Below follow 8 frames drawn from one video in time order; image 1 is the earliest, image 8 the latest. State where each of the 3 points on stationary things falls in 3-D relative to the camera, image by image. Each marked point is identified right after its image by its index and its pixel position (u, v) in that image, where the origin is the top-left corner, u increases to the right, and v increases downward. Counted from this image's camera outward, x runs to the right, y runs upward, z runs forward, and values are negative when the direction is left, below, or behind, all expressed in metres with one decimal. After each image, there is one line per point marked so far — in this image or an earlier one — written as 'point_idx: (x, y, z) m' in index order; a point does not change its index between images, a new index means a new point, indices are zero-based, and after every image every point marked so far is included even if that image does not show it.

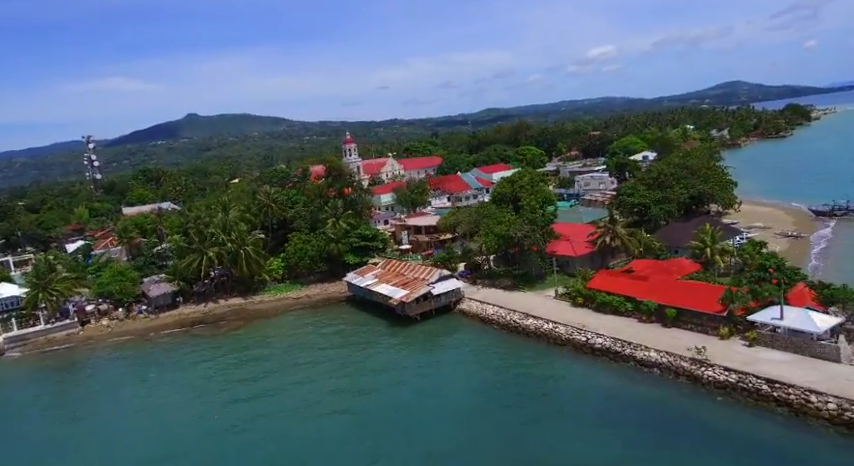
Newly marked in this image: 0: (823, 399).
0: (+14.0, -5.9, +18.8) m
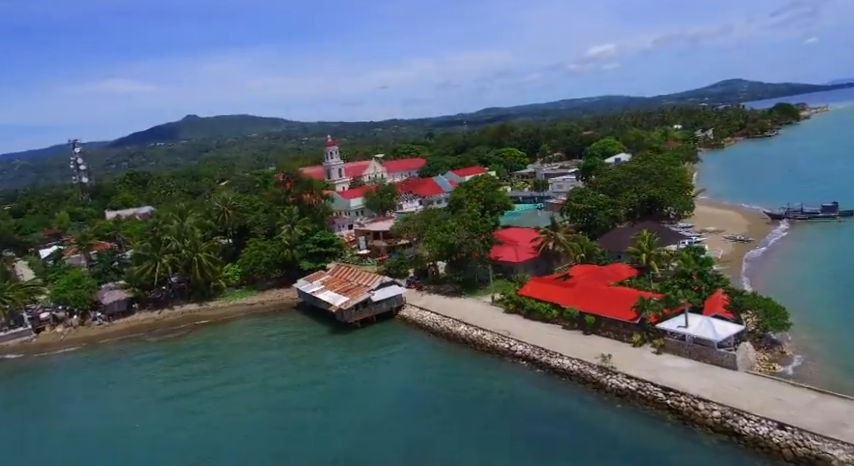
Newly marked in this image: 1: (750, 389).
0: (+10.2, -6.3, +19.2) m
1: (+12.0, -5.8, +19.7) m
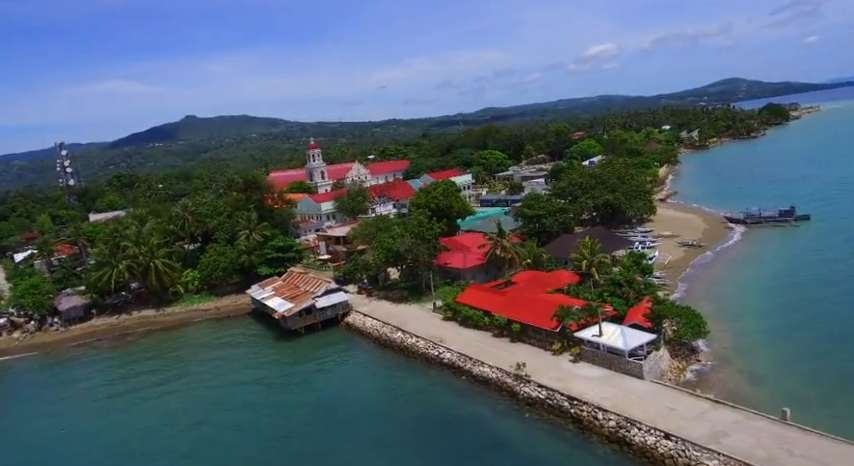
0: (+6.6, -6.8, +19.5) m
1: (+8.3, -6.3, +20.0) m
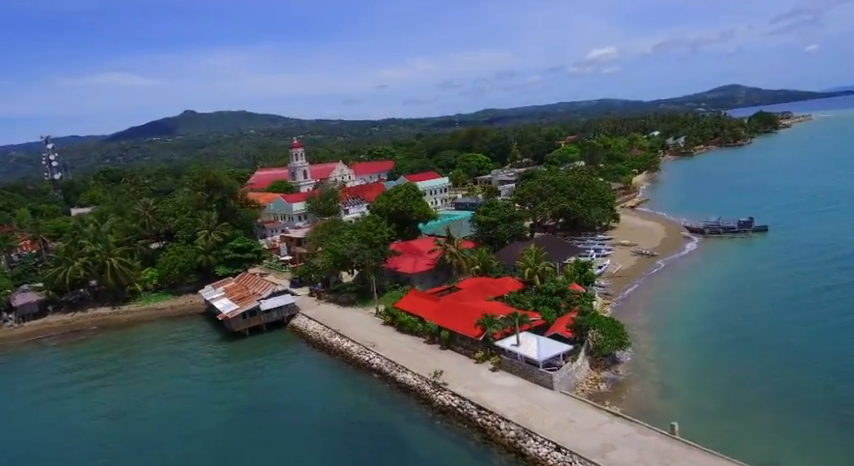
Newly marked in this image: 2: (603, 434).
0: (+3.0, -7.2, +19.8) m
1: (+4.8, -6.7, +20.3) m
2: (+6.1, -7.0, +18.3) m
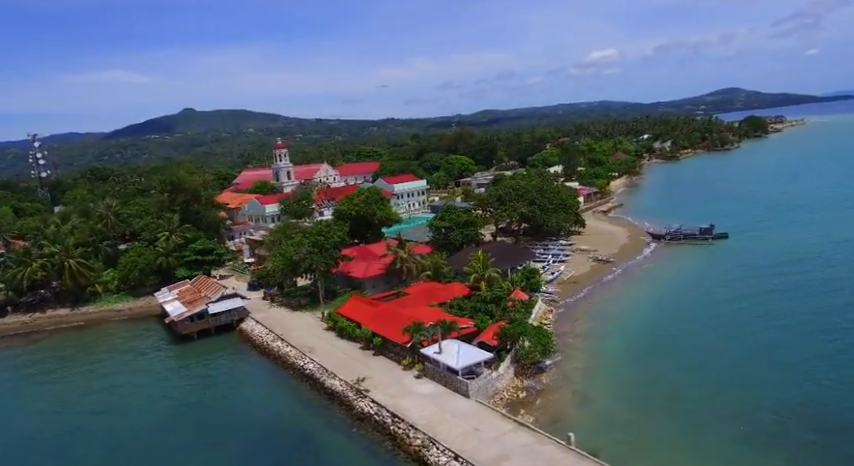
0: (-0.5, -7.6, +20.0) m
1: (+1.3, -7.1, +20.5) m
2: (+2.6, -7.4, +18.5) m
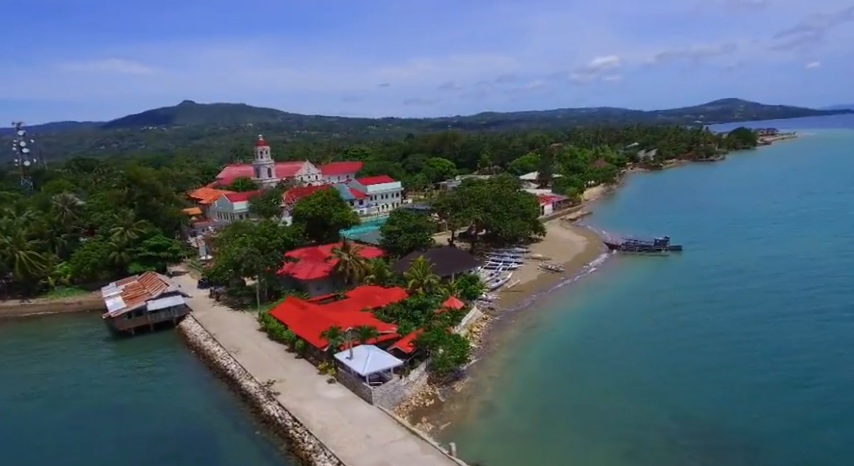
0: (-4.5, -7.9, +20.1) m
1: (-2.7, -7.4, +20.6) m
2: (-1.4, -7.7, +18.7) m
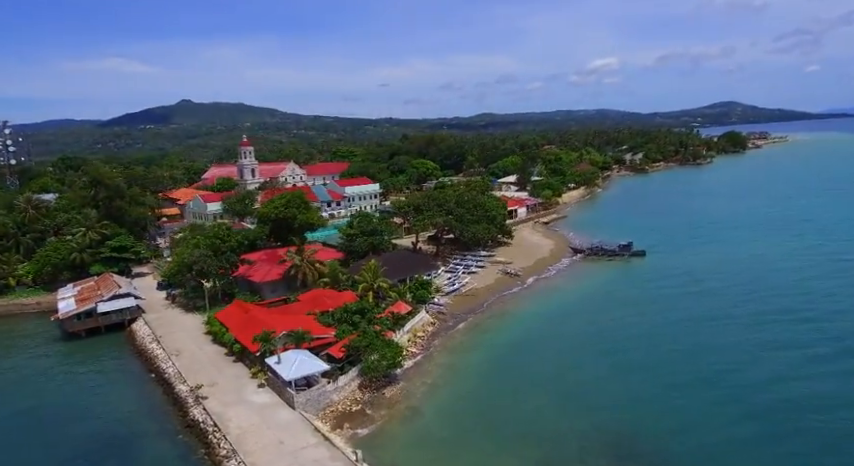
0: (-7.7, -8.1, +20.1) m
1: (-5.9, -7.7, +20.6) m
2: (-4.6, -7.9, +18.7) m
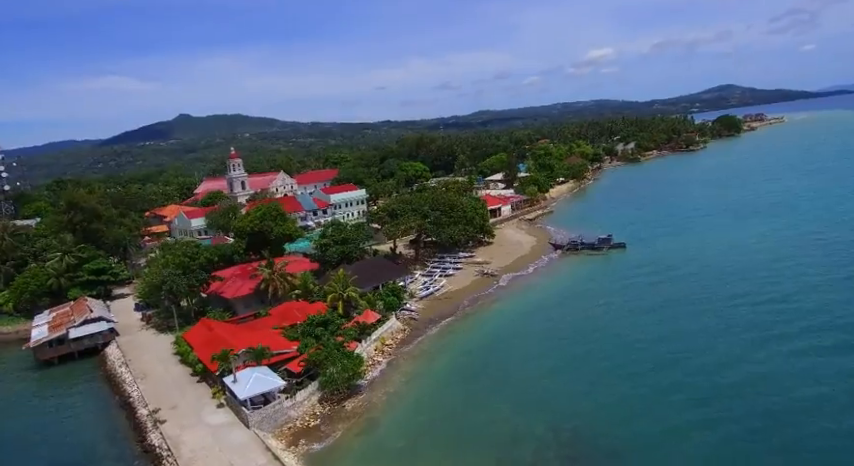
0: (-9.5, -8.9, +19.9) m
1: (-7.7, -8.4, +20.4) m
2: (-6.4, -8.6, +18.5) m
